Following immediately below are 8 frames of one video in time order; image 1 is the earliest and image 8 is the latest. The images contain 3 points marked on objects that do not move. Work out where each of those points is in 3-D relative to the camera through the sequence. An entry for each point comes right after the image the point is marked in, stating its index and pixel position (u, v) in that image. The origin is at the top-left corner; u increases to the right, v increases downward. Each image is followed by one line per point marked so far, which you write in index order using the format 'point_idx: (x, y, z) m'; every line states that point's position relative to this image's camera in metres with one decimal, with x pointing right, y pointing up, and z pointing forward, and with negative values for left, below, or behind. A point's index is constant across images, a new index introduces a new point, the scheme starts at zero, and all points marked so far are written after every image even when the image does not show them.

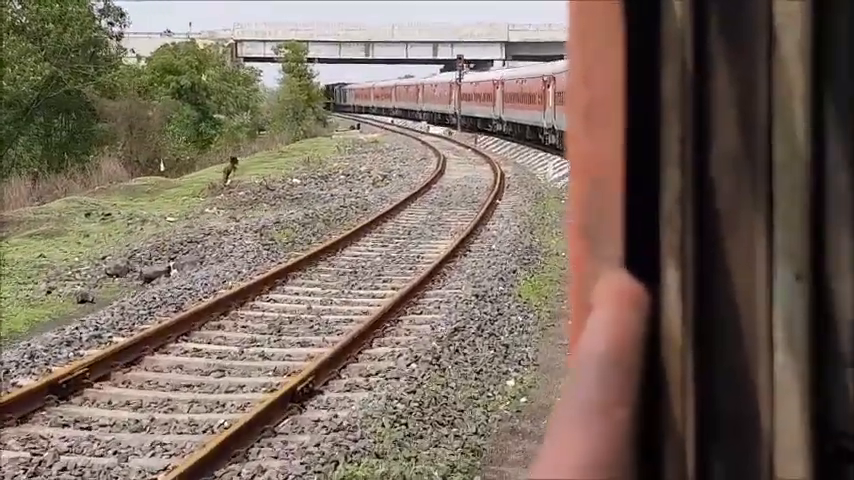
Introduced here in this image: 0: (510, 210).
0: (+0.6, +0.2, +16.8) m
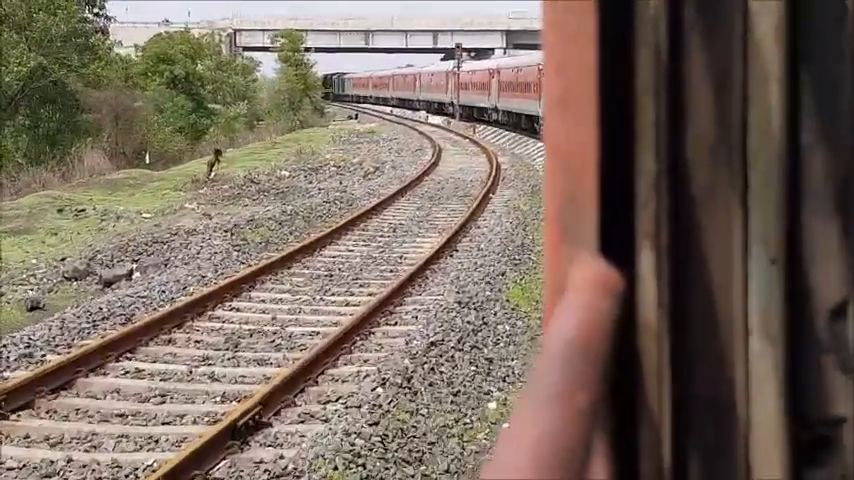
0: (+0.6, +0.3, +16.9) m
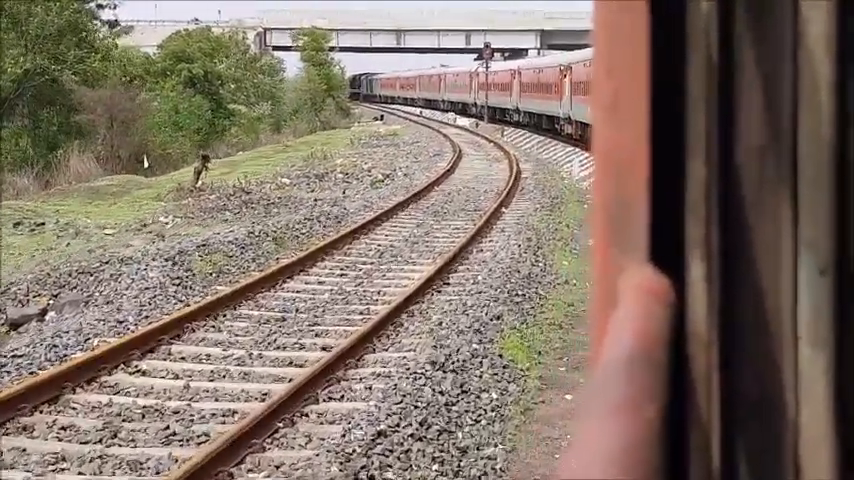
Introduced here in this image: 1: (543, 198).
0: (+0.8, +0.3, +16.5) m
1: (+1.1, +0.4, +18.3) m
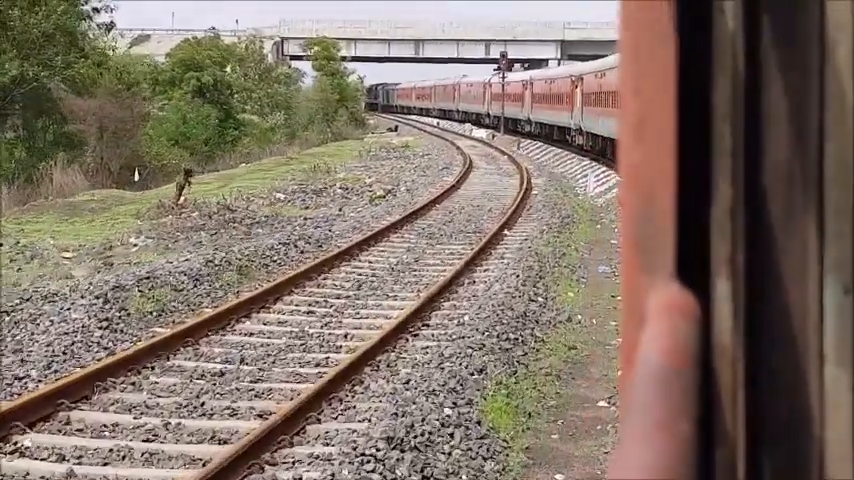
0: (+0.8, +0.1, +15.1) m
1: (+1.1, +0.2, +16.9) m
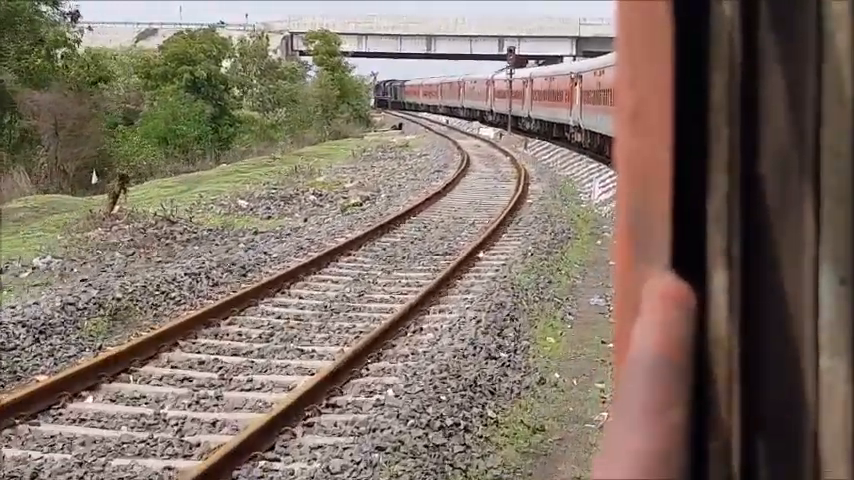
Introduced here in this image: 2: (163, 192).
0: (+0.6, 0.0, +12.9) m
1: (+0.9, +0.1, +14.7) m
2: (-2.6, +0.5, +19.7) m
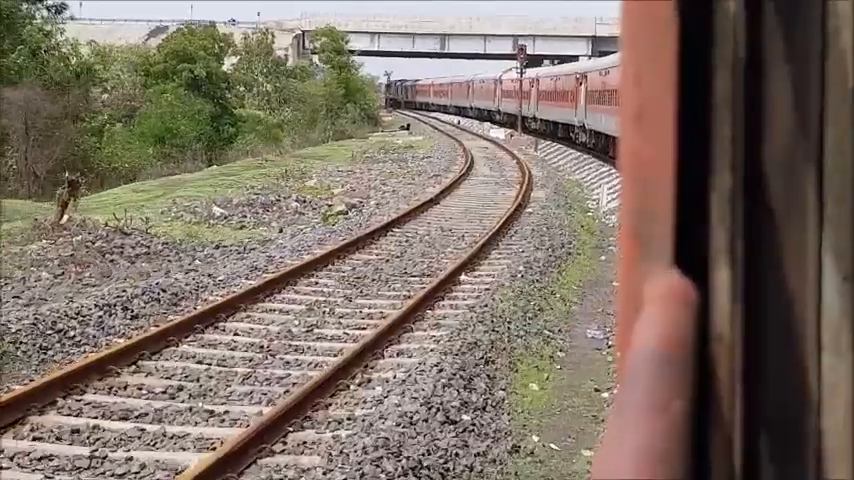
0: (+0.4, -0.1, +11.4) m
1: (+0.8, 0.0, +13.2) m
2: (-2.7, +0.4, +18.2) m
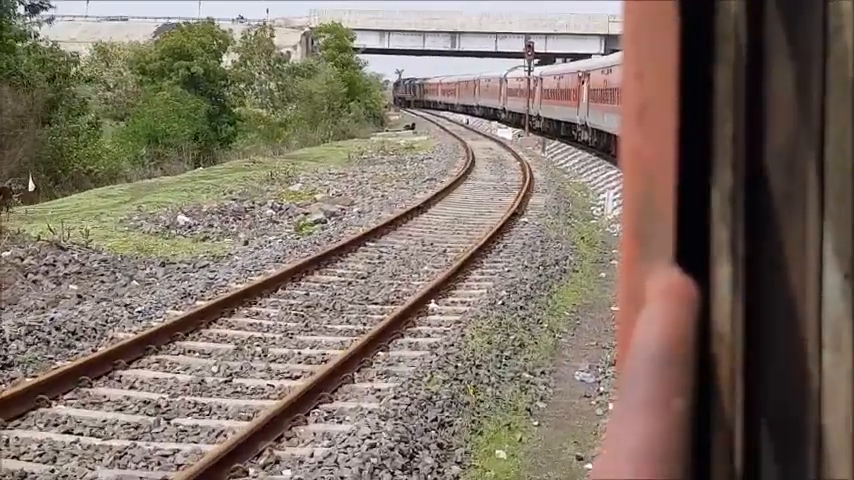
0: (+0.3, -0.2, +9.9) m
1: (+0.6, -0.1, +11.7) m
2: (-2.8, +0.3, +16.7) m
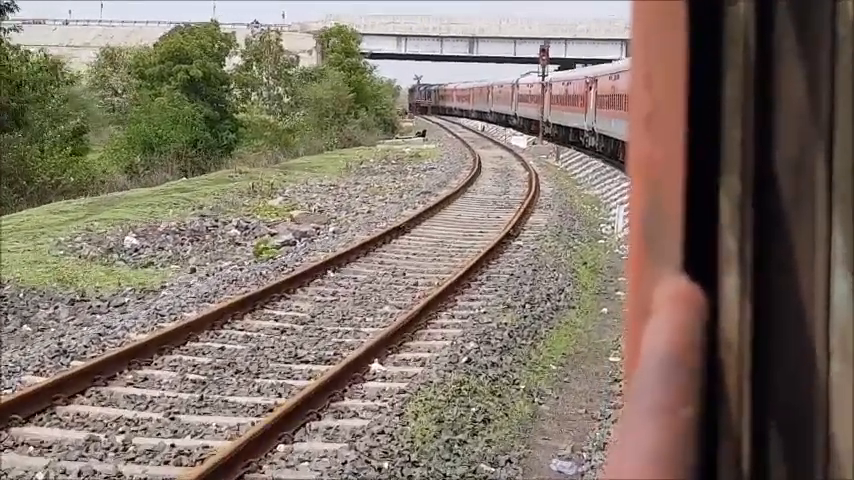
0: (+0.1, -0.4, +8.1) m
1: (+0.5, -0.3, +9.9) m
2: (-2.9, +0.1, +15.0) m
